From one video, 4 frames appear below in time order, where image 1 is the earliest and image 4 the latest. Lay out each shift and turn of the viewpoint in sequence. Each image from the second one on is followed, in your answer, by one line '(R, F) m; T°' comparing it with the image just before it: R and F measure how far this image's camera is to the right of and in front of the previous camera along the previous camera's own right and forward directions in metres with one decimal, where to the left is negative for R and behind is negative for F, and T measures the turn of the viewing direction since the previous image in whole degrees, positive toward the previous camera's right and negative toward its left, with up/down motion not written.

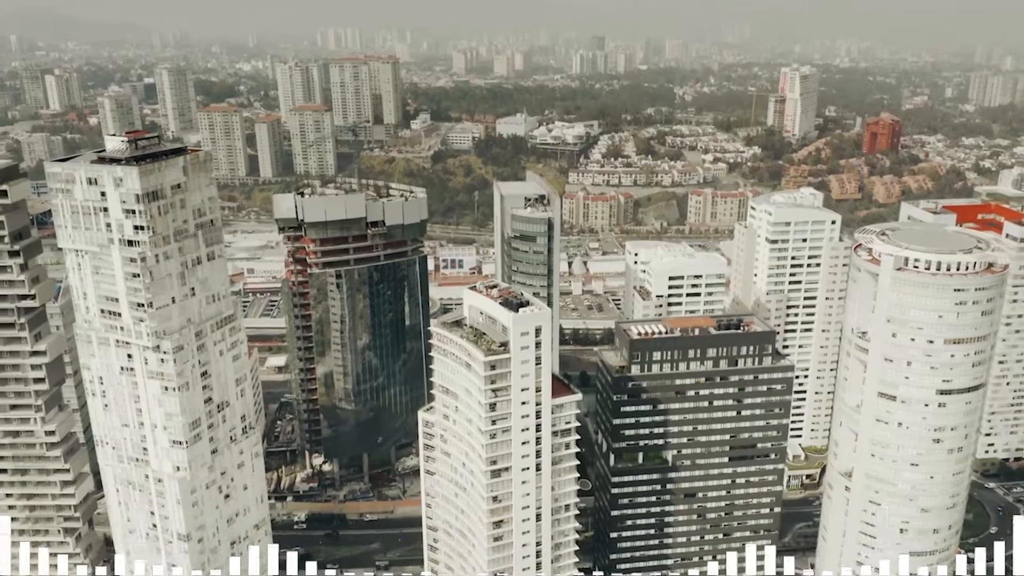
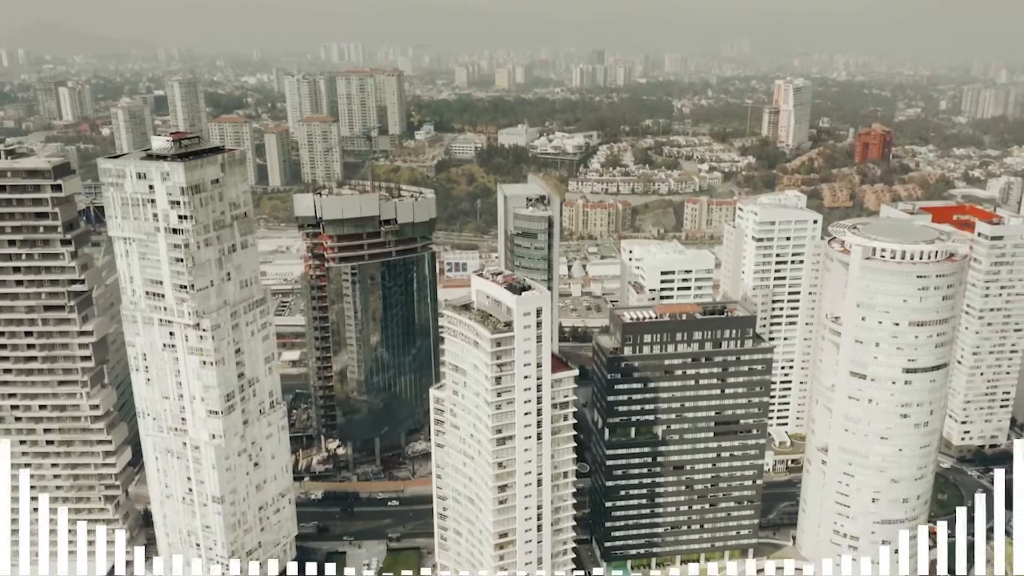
(-0.1, -3.8) m; 0°
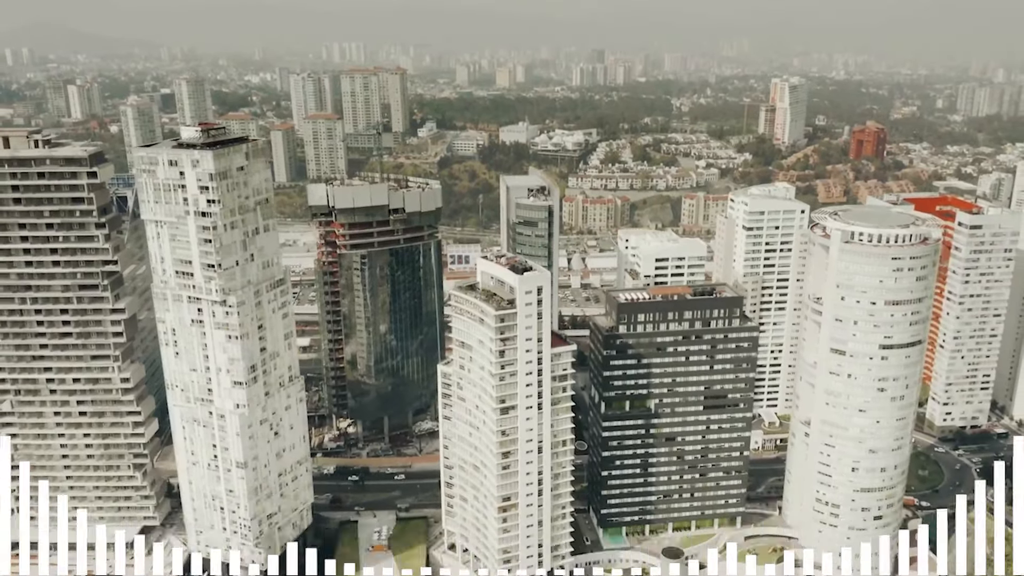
(-0.1, -3.0) m; 0°
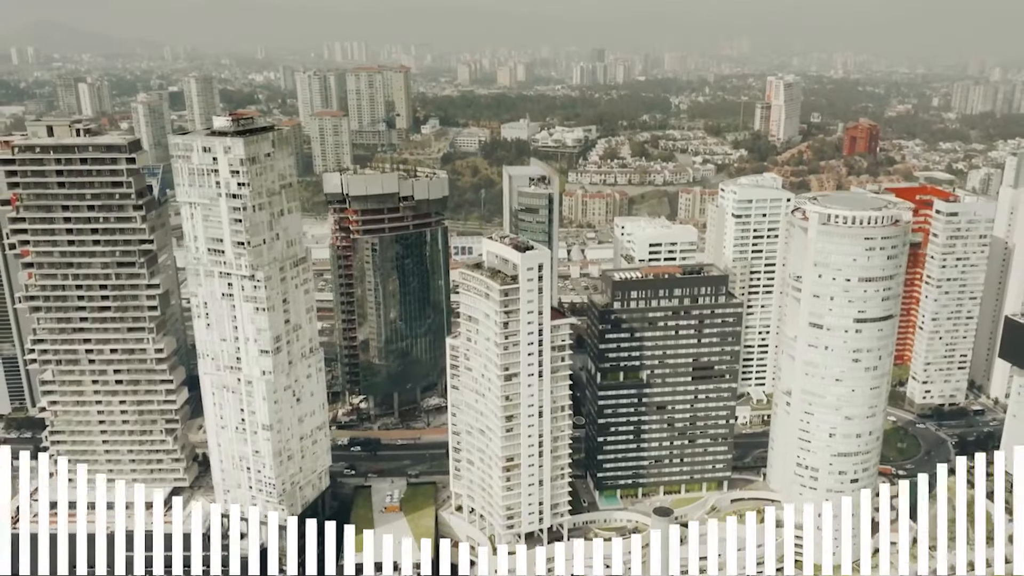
(-0.2, -3.8) m; 0°
